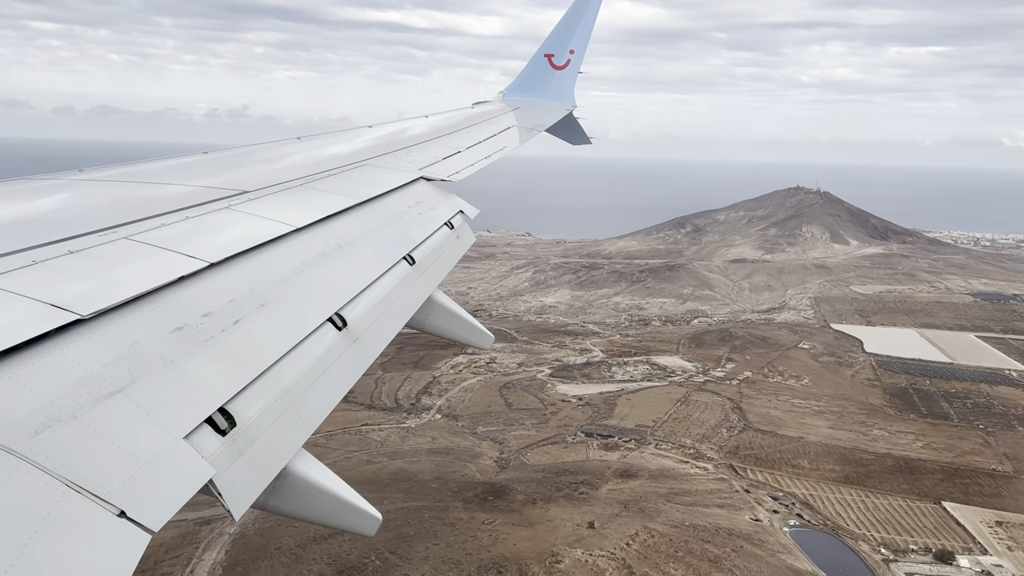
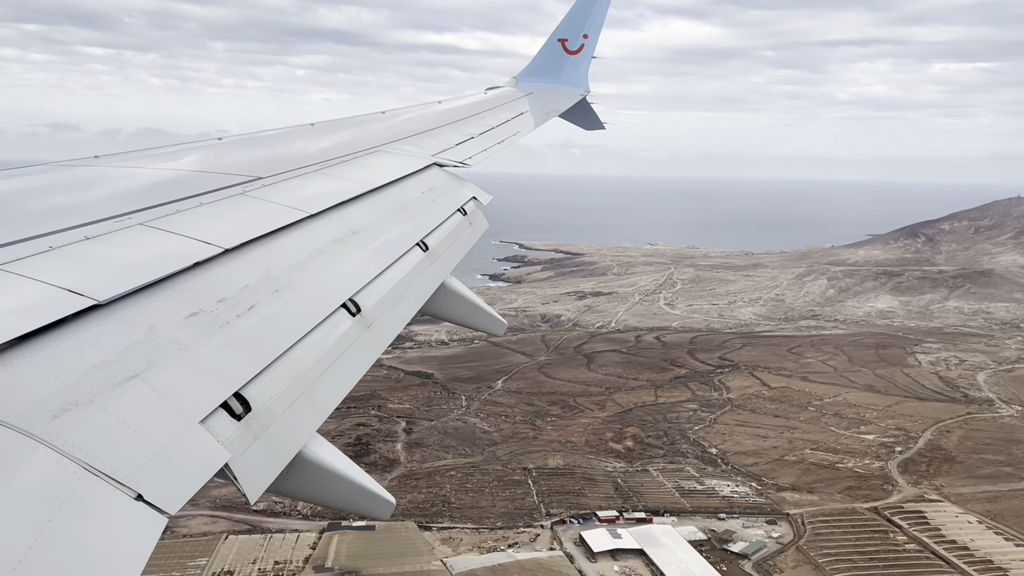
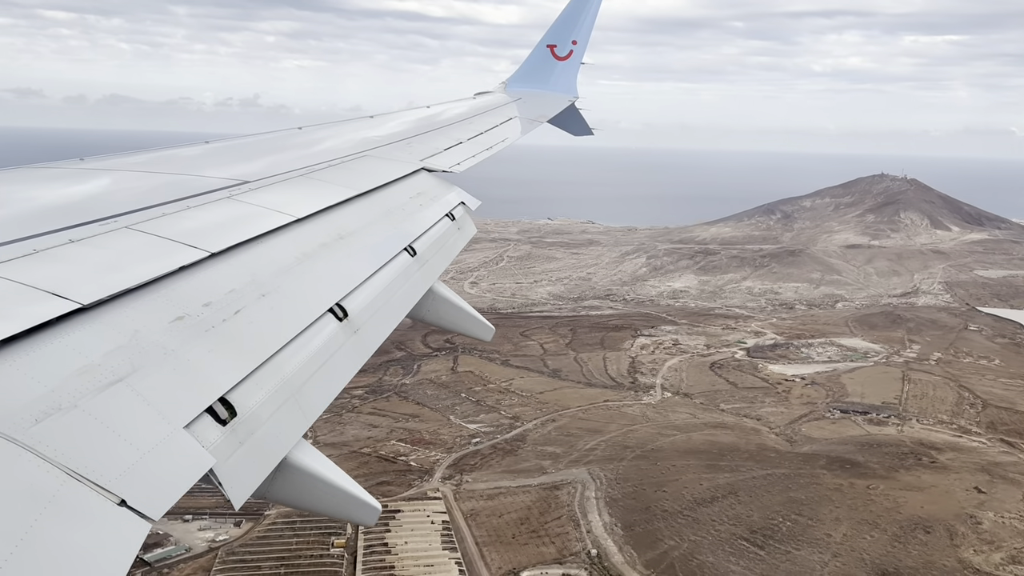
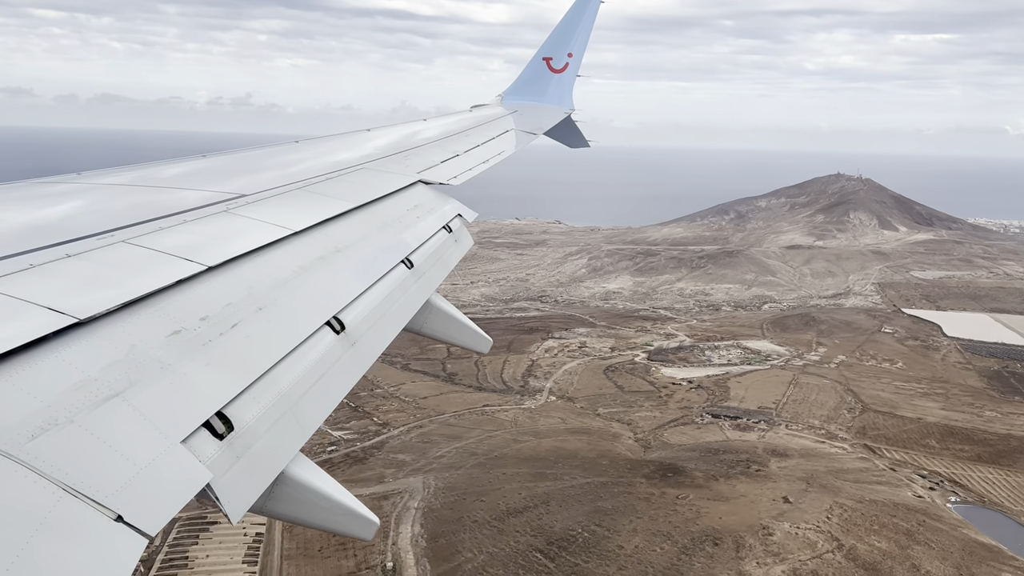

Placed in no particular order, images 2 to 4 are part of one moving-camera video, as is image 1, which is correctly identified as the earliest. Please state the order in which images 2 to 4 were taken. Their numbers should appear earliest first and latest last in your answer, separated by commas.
4, 3, 2
